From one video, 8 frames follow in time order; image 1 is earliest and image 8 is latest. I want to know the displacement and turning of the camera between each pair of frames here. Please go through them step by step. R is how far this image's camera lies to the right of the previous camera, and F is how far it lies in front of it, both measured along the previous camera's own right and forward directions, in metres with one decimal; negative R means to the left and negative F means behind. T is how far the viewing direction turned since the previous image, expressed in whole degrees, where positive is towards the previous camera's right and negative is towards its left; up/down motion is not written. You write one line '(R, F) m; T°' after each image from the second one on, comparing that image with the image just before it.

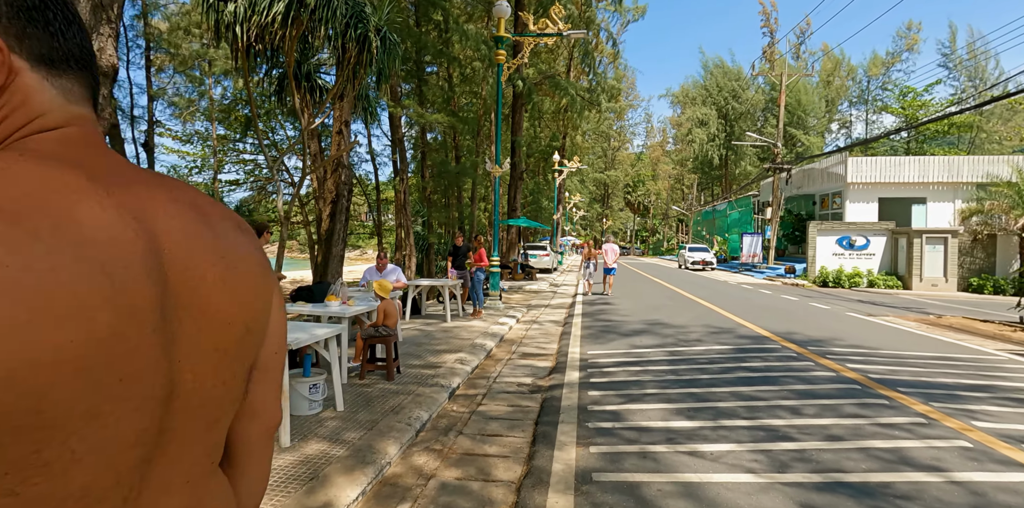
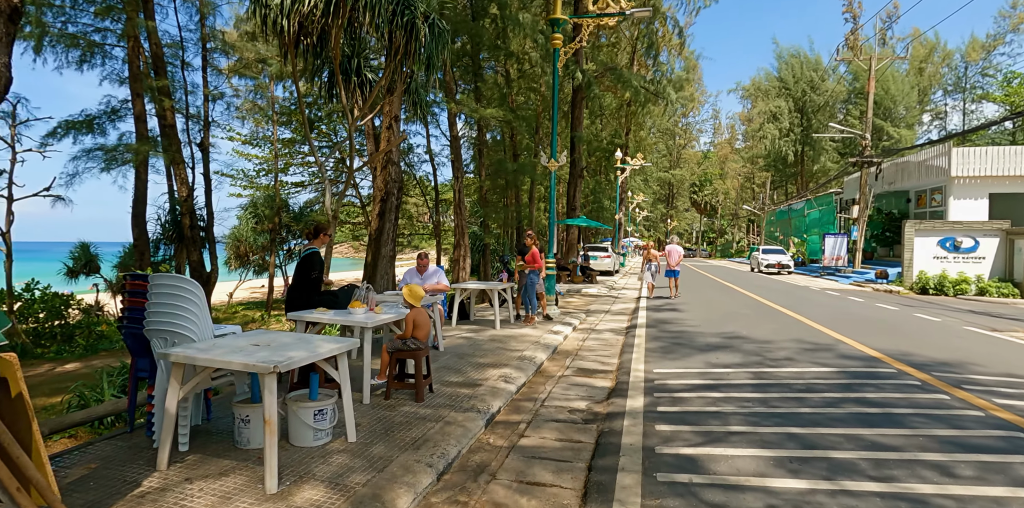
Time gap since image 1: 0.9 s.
(+0.1, +0.8) m; -6°
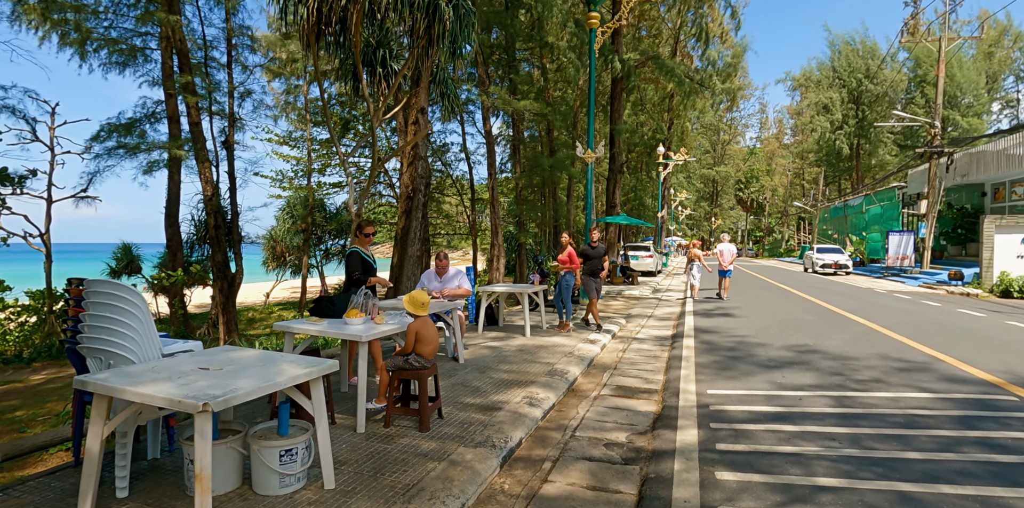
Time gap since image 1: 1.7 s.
(+0.1, +0.8) m; -4°
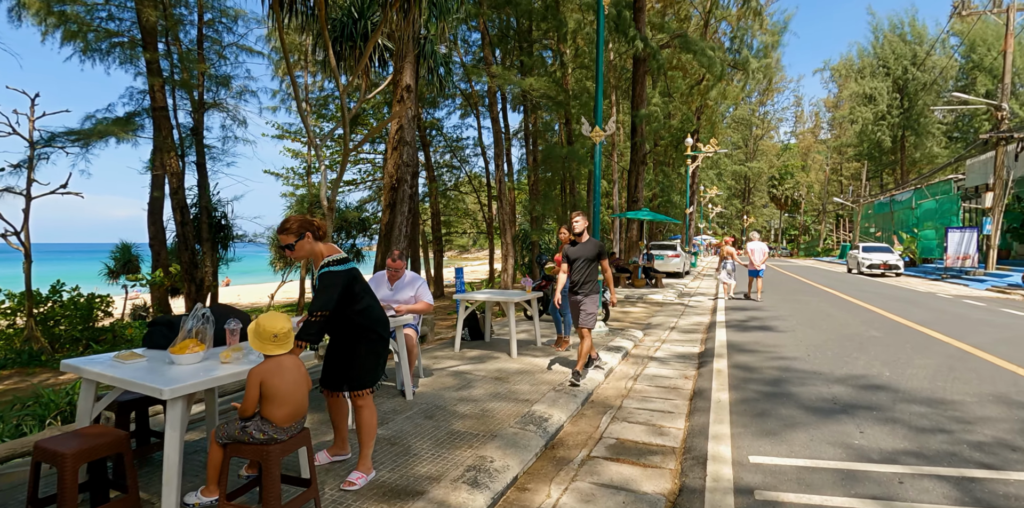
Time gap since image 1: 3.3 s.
(+0.5, +1.6) m; -3°
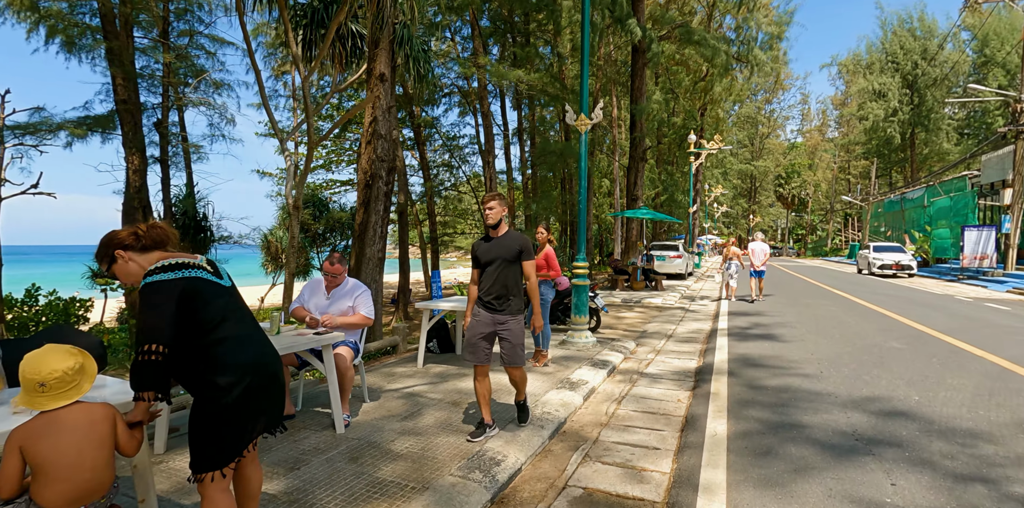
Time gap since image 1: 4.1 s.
(+0.4, +0.8) m; -1°
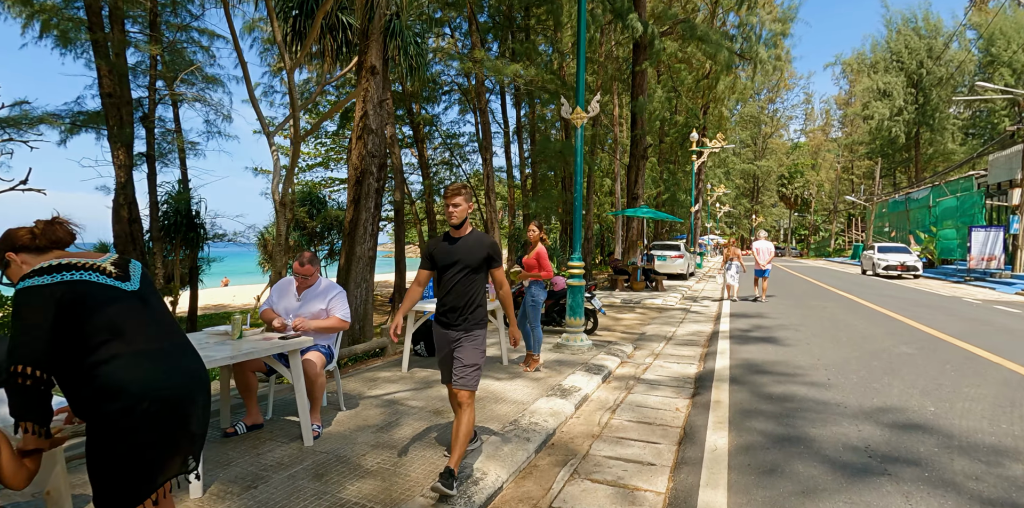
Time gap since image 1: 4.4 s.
(+0.1, +0.3) m; 0°
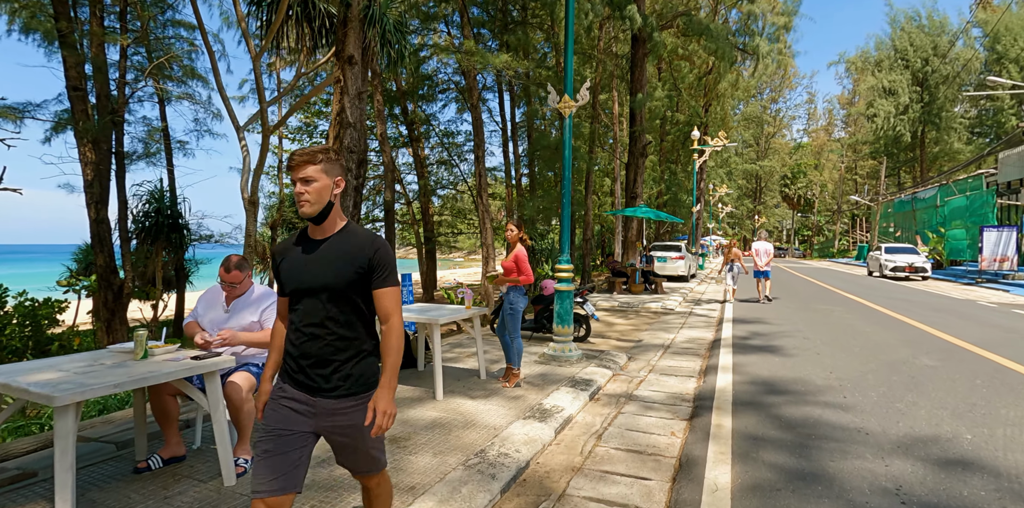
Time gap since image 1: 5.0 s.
(+0.2, +0.6) m; 0°
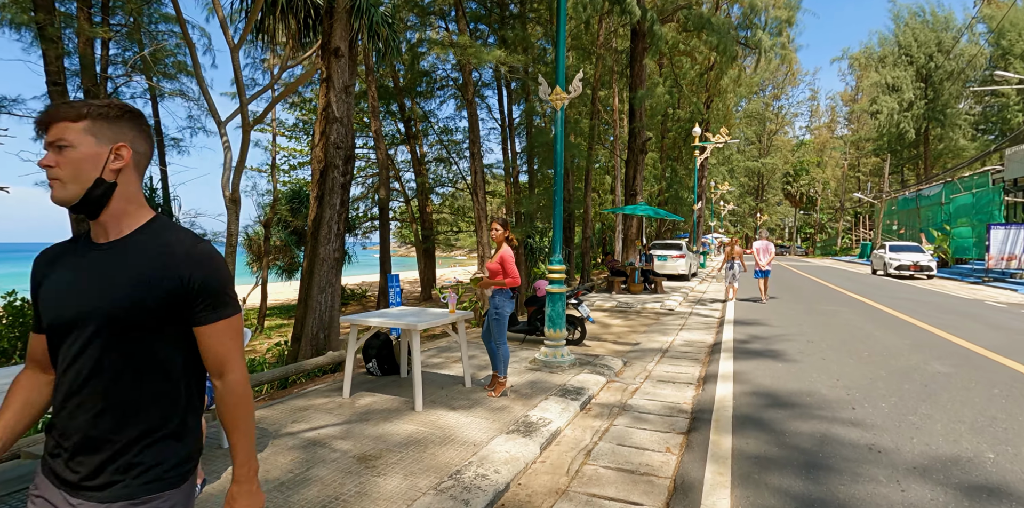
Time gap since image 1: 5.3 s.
(+0.1, +0.3) m; 0°
